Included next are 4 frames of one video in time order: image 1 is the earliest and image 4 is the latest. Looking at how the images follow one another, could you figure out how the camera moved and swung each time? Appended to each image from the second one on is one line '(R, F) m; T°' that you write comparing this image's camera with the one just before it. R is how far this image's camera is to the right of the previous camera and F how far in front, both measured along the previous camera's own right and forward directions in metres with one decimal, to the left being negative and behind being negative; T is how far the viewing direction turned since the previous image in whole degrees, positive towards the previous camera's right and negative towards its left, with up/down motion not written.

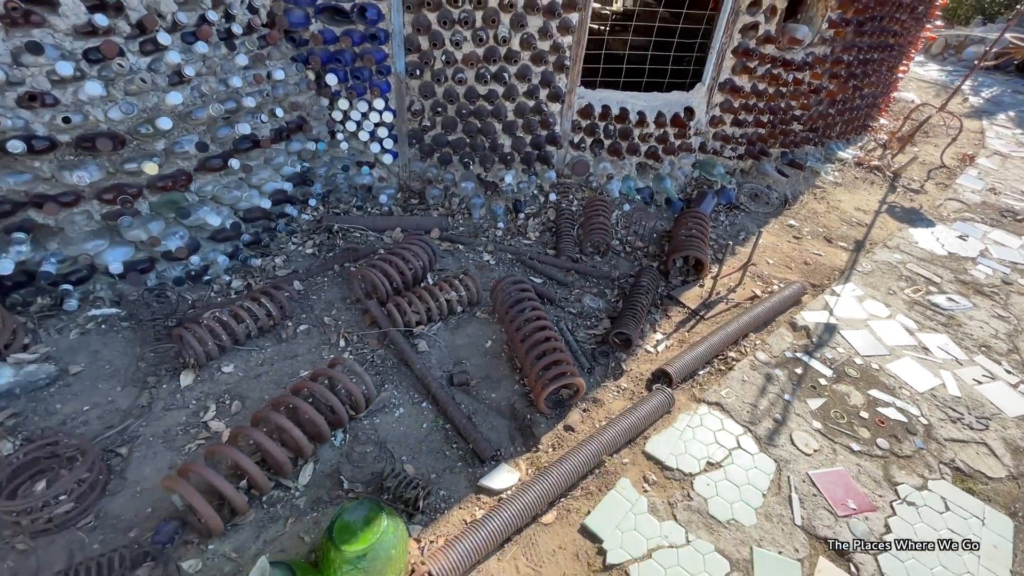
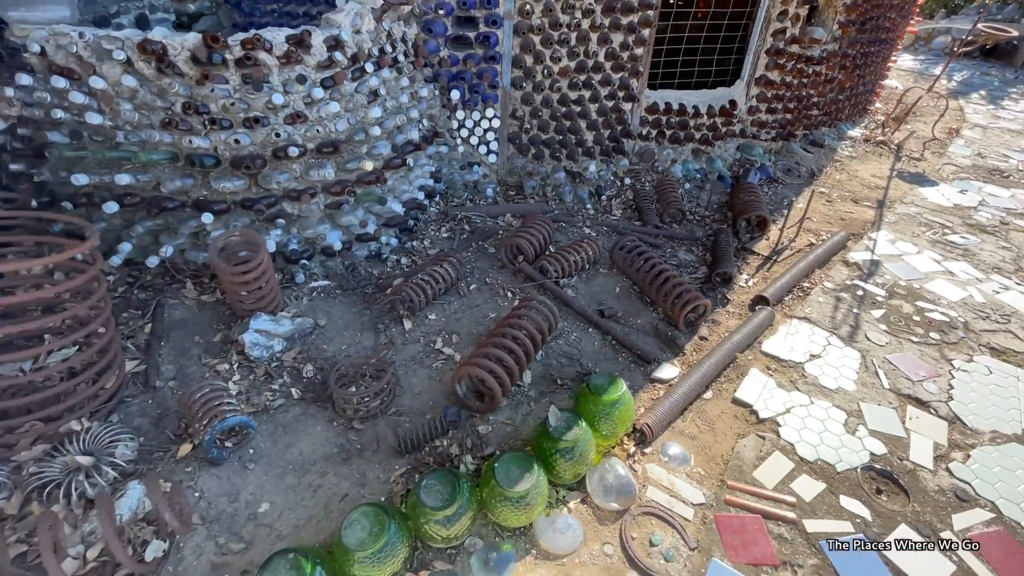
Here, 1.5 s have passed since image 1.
(-1.3, -0.9) m; +1°
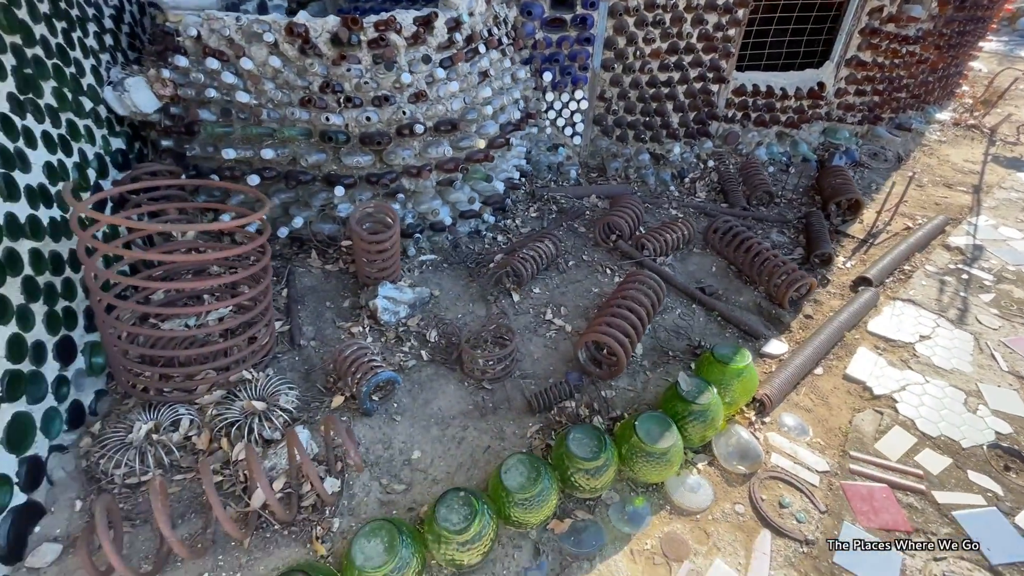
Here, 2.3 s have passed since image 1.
(-0.7, -0.2) m; -4°
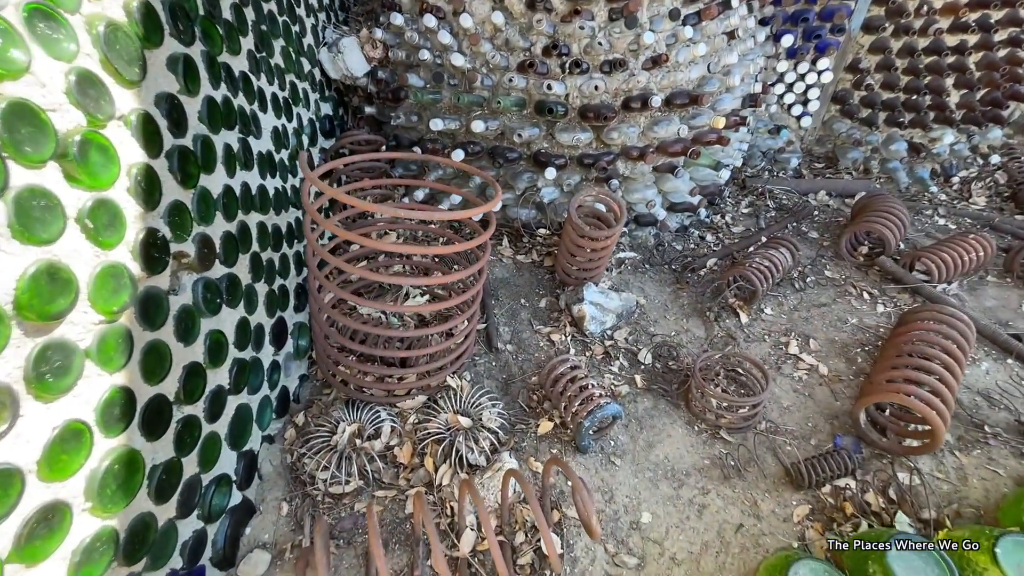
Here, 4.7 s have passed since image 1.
(-0.8, +0.6) m; -13°
